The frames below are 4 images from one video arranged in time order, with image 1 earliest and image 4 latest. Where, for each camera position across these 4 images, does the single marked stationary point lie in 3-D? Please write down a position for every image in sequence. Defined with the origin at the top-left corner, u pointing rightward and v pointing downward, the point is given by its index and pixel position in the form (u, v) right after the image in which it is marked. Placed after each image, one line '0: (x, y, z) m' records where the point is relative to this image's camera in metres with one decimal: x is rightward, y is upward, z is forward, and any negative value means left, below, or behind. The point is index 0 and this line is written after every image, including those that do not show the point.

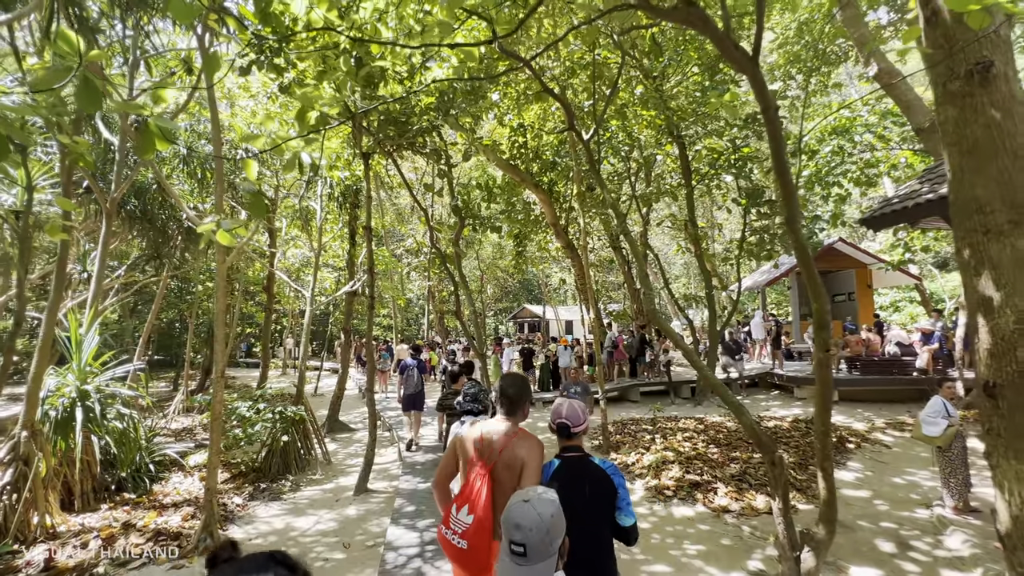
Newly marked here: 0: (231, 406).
0: (-4.2, -1.8, +6.7) m
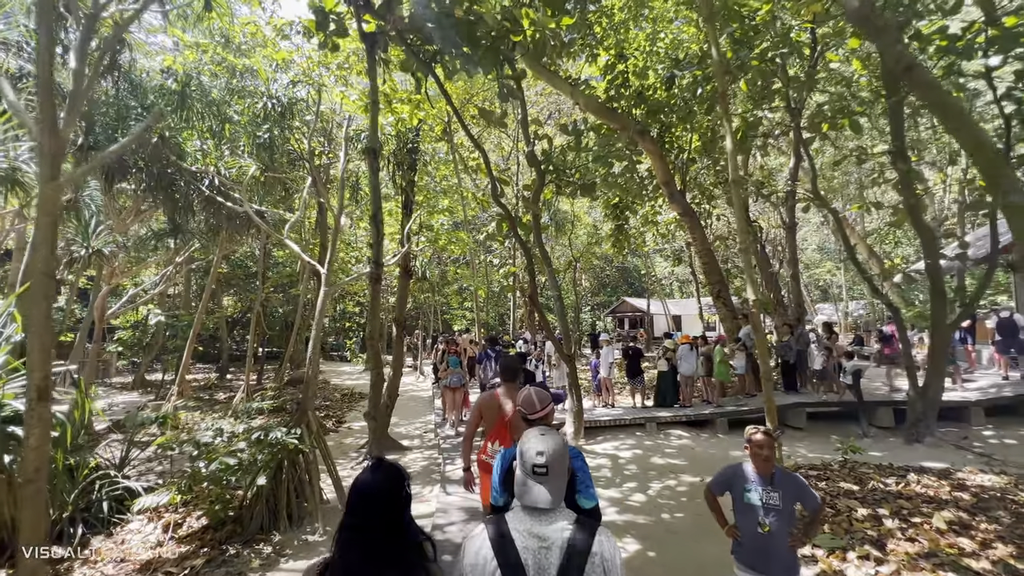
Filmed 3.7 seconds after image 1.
0: (-3.2, -1.5, +4.8) m
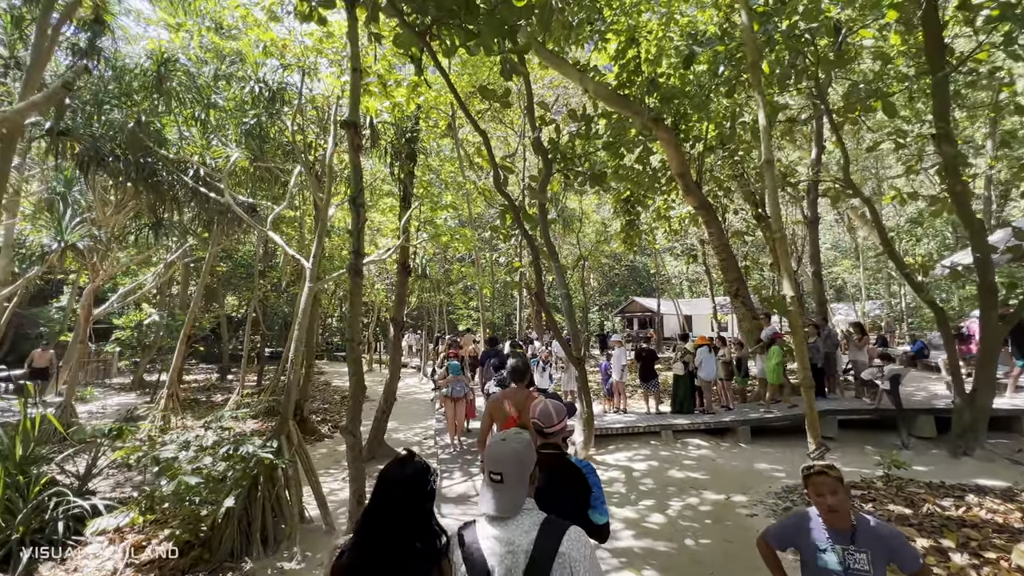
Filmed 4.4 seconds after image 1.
0: (-3.2, -1.4, +4.3) m
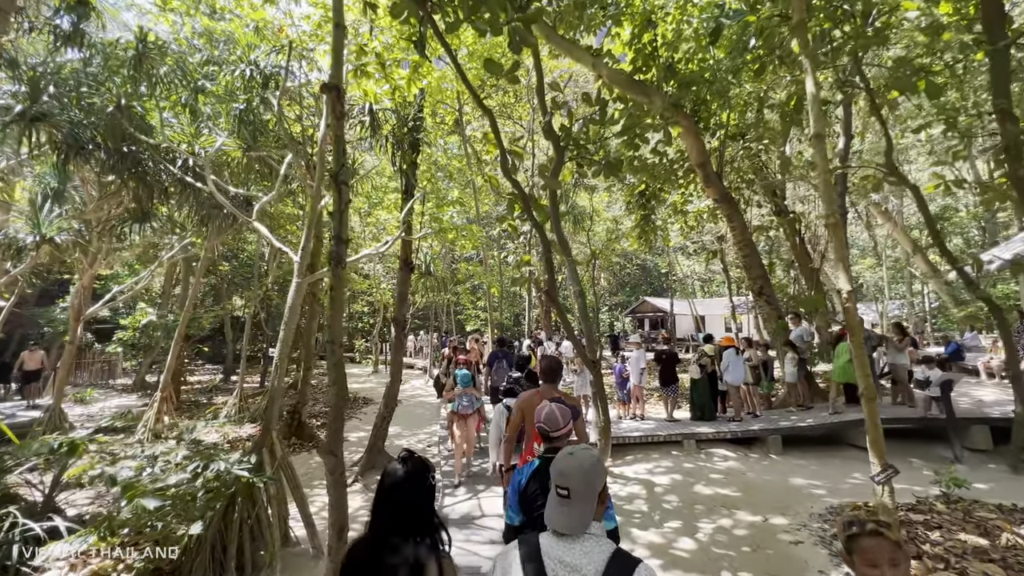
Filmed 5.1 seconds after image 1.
0: (-3.1, -1.4, +3.9) m
